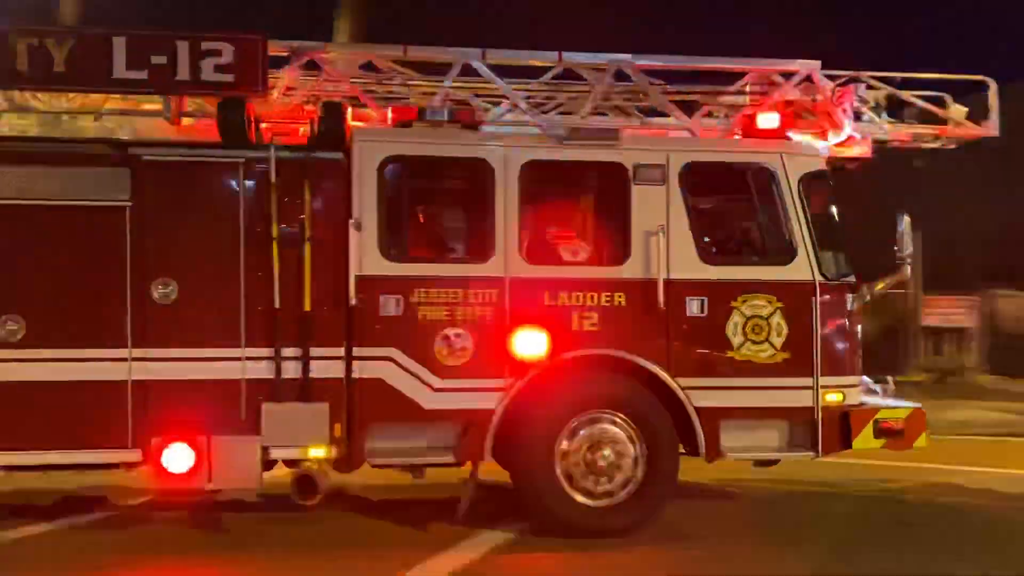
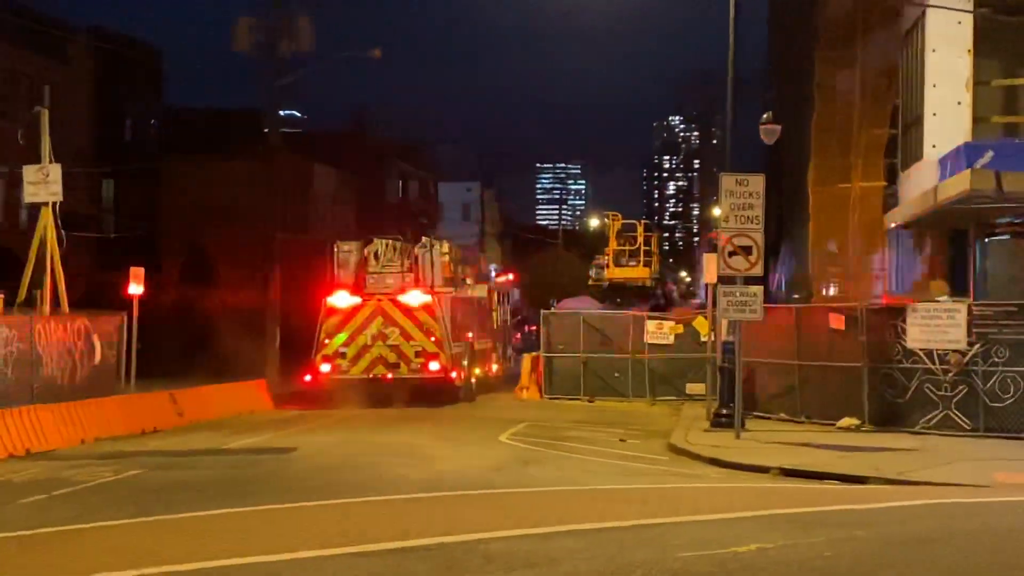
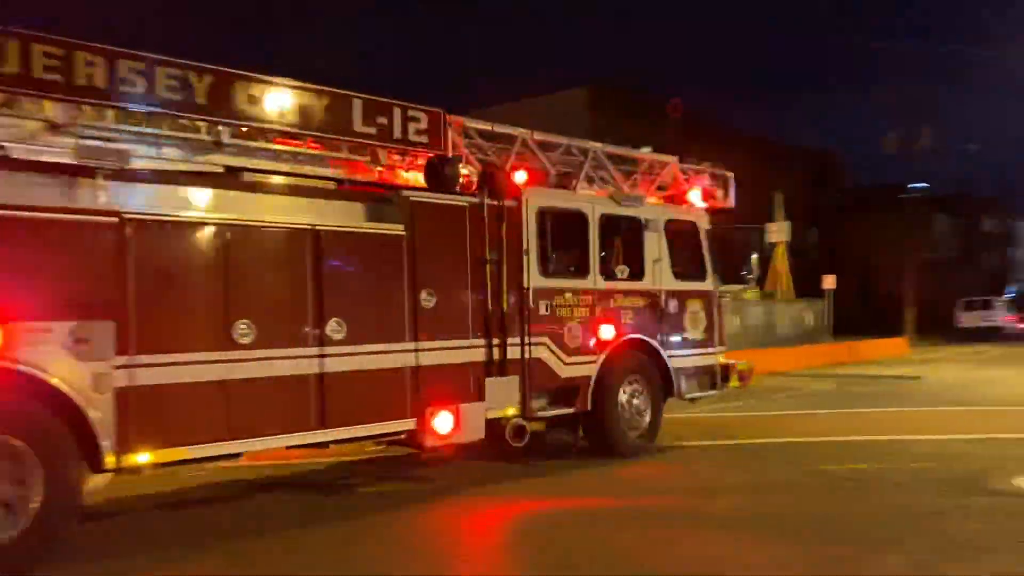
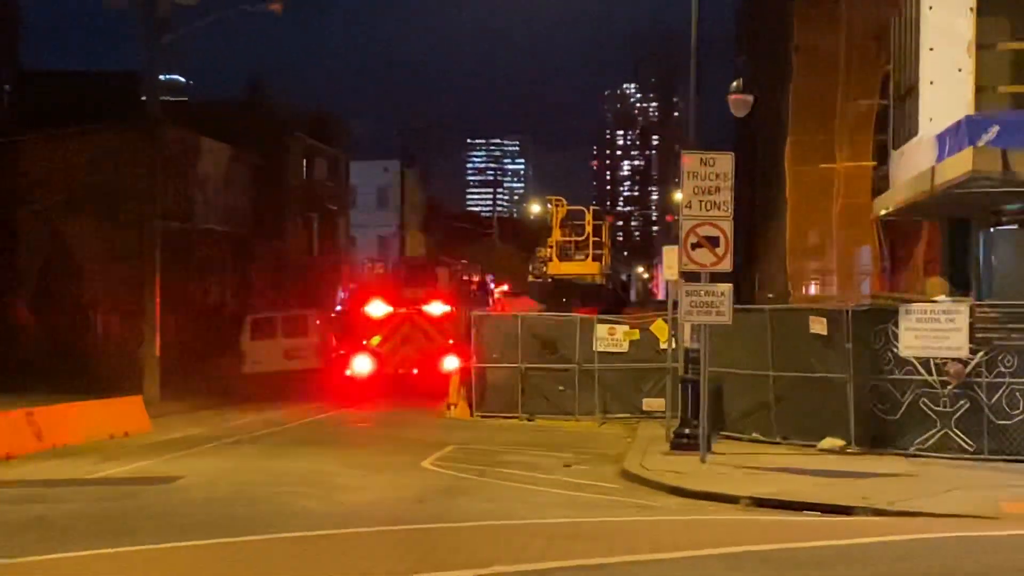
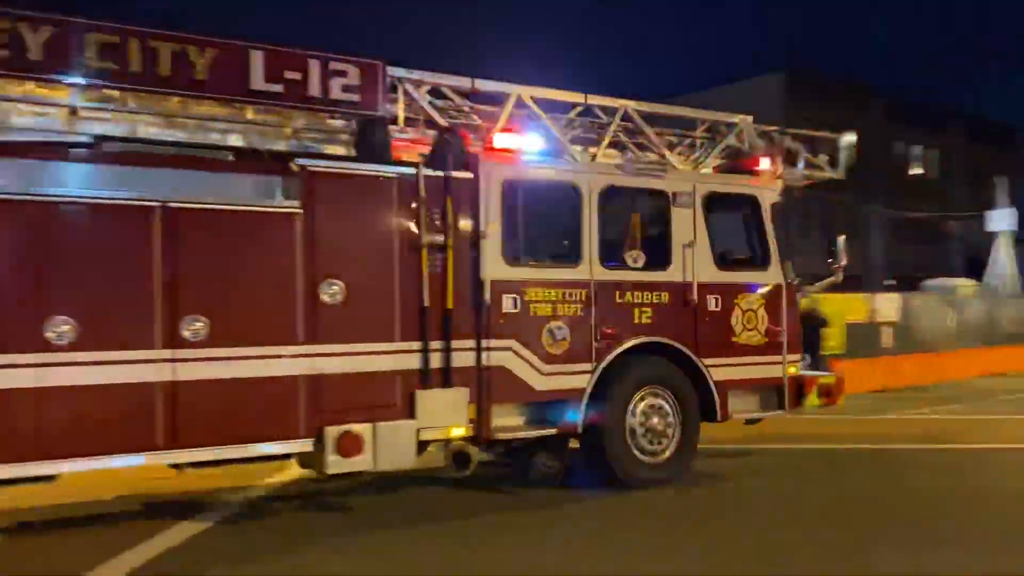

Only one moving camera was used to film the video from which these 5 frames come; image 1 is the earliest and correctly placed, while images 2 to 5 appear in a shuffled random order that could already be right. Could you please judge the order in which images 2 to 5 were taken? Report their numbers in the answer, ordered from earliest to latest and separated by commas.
5, 3, 2, 4
